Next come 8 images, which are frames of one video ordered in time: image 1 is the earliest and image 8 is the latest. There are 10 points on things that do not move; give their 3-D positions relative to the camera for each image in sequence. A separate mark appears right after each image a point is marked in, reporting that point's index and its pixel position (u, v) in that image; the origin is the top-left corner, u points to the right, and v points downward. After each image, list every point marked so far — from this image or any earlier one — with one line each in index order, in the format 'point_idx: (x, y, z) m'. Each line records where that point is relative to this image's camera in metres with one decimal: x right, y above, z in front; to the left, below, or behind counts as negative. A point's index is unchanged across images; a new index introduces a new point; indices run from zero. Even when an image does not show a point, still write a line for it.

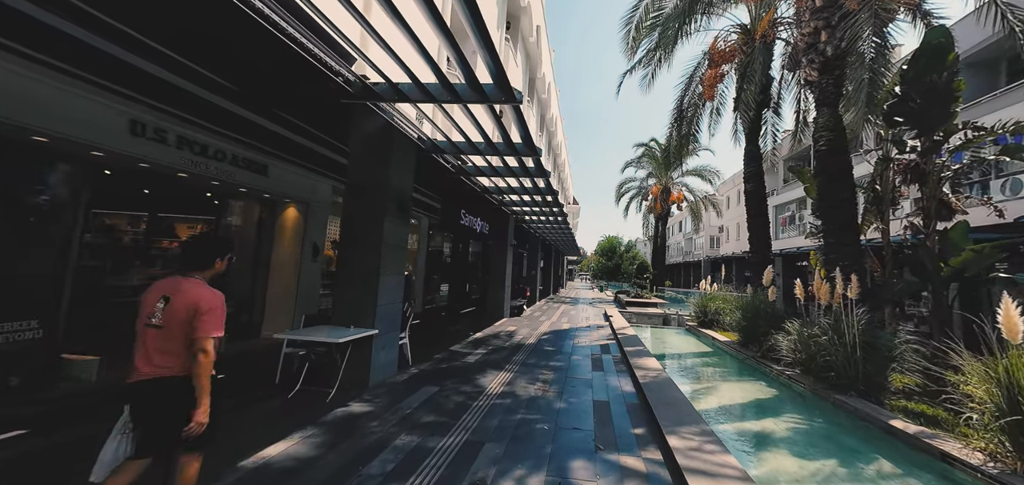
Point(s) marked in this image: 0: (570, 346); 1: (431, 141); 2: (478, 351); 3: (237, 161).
0: (+1.1, -2.0, +7.0) m
1: (-1.1, +1.4, +5.1) m
2: (-0.6, -1.8, +6.2) m
3: (-3.7, +1.1, +5.0) m
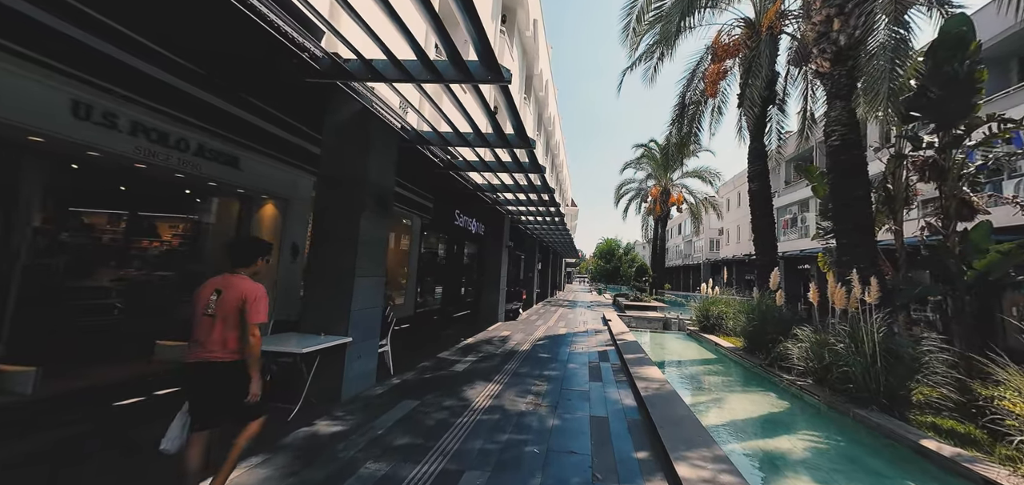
0: (+1.0, -2.0, +6.6) m
1: (-1.2, +1.4, +4.7) m
2: (-0.7, -1.8, +5.8) m
3: (-3.8, +1.1, +4.6) m
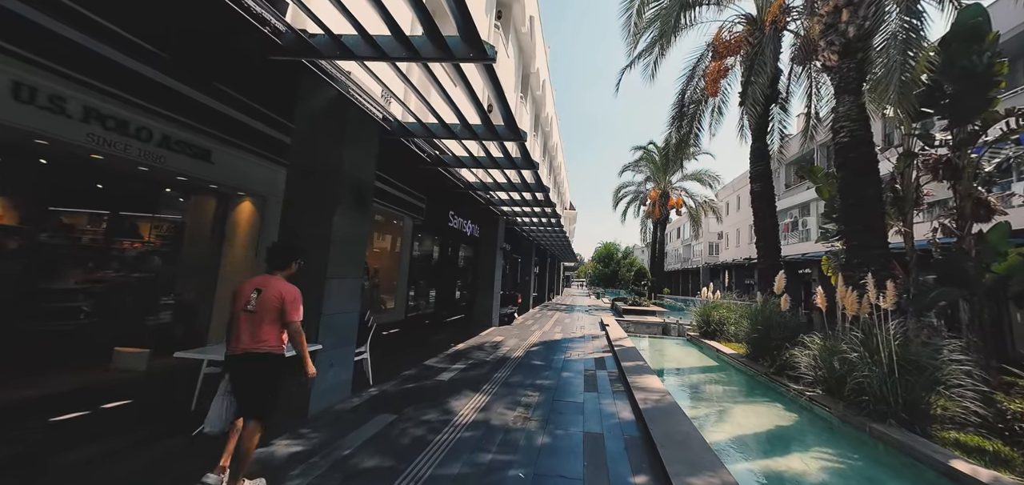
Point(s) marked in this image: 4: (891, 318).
0: (+0.8, -2.0, +6.2) m
1: (-1.3, +1.4, +4.4) m
2: (-0.8, -1.8, +5.5) m
3: (-3.9, +1.1, +4.3) m
4: (+4.7, -0.9, +4.6) m
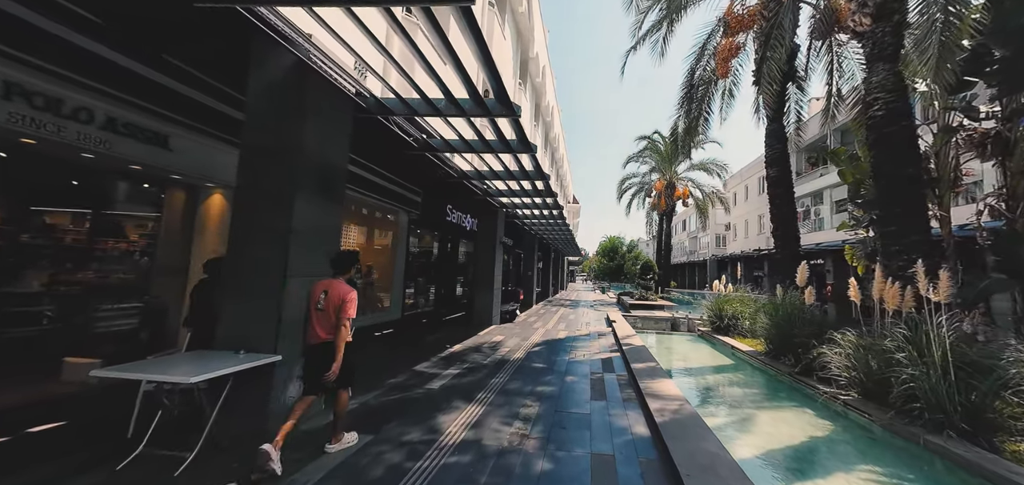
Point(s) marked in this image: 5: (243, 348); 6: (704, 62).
0: (+0.8, -1.9, +5.7) m
1: (-1.4, +1.5, +3.8) m
2: (-0.9, -1.7, +5.0) m
3: (-4.0, +1.2, +3.8) m
4: (+4.7, -0.8, +4.0) m
5: (-2.1, -0.8, +2.9) m
6: (+4.9, +4.6, +9.4) m
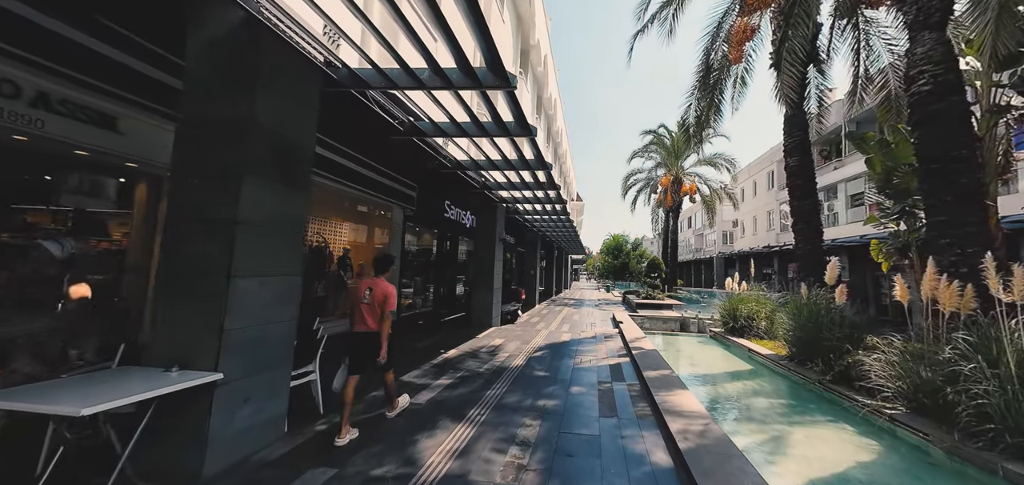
0: (+0.8, -1.8, +5.2) m
1: (-1.5, +1.6, +3.3) m
2: (-0.9, -1.7, +4.5) m
3: (-4.0, +1.2, +3.3) m
4: (+4.6, -0.7, +3.4) m
5: (-2.1, -0.8, +2.4) m
6: (+4.9, +4.7, +8.8) m
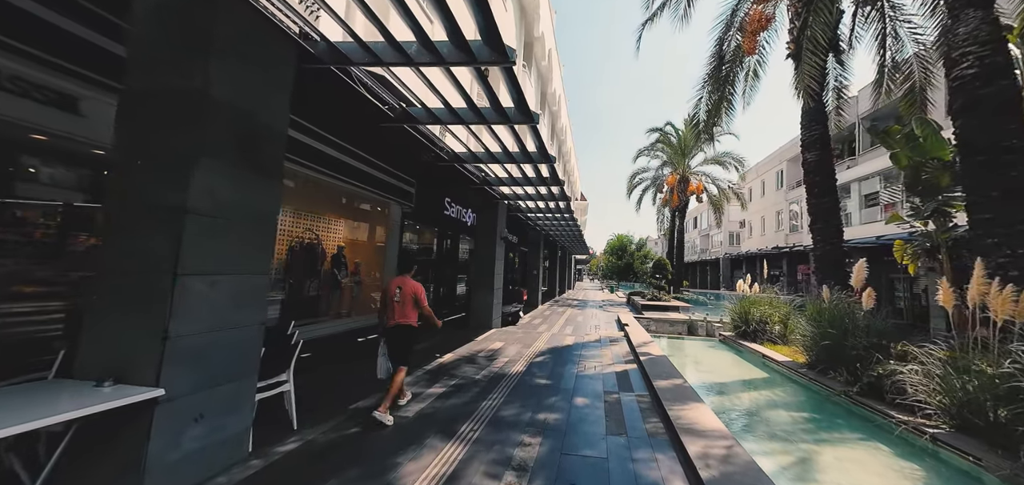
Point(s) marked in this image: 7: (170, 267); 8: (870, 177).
0: (+0.8, -1.8, +4.8) m
1: (-1.5, +1.6, +2.9) m
2: (-0.9, -1.6, +4.1) m
3: (-4.0, +1.3, +2.9) m
4: (+4.6, -0.7, +3.0) m
5: (-2.2, -0.7, +2.0) m
6: (+5.0, +4.7, +8.4) m
7: (-1.9, -0.1, +2.0) m
8: (+14.3, +2.6, +14.7) m
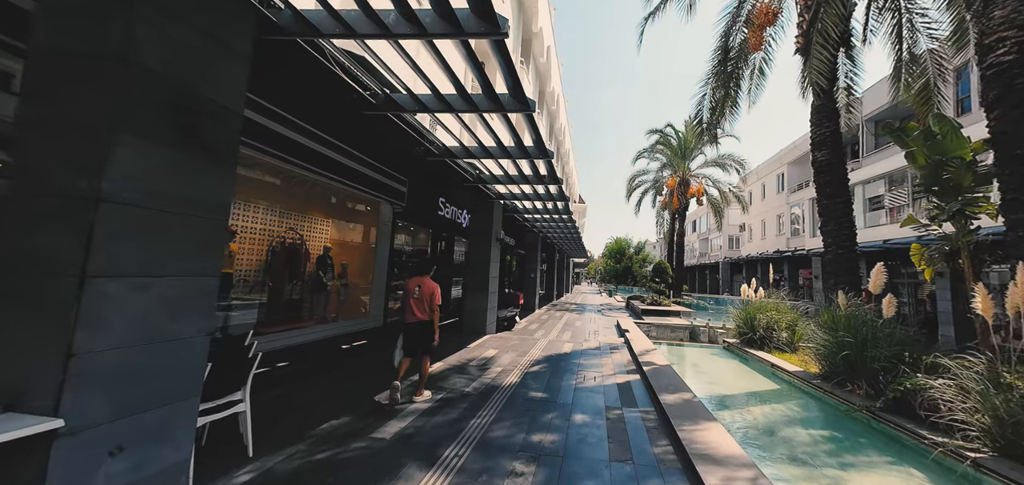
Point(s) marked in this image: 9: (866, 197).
0: (+0.7, -1.8, +4.4) m
1: (-1.5, +1.6, +2.6) m
2: (-1.0, -1.6, +3.7) m
3: (-4.1, +1.3, +2.6) m
4: (+4.5, -0.7, +2.7) m
5: (-2.2, -0.7, +1.6) m
6: (+4.9, +4.6, +8.1) m
7: (-1.9, -0.1, +1.7) m
8: (+14.2, +2.5, +14.4) m
9: (+14.5, +1.9, +15.0) m
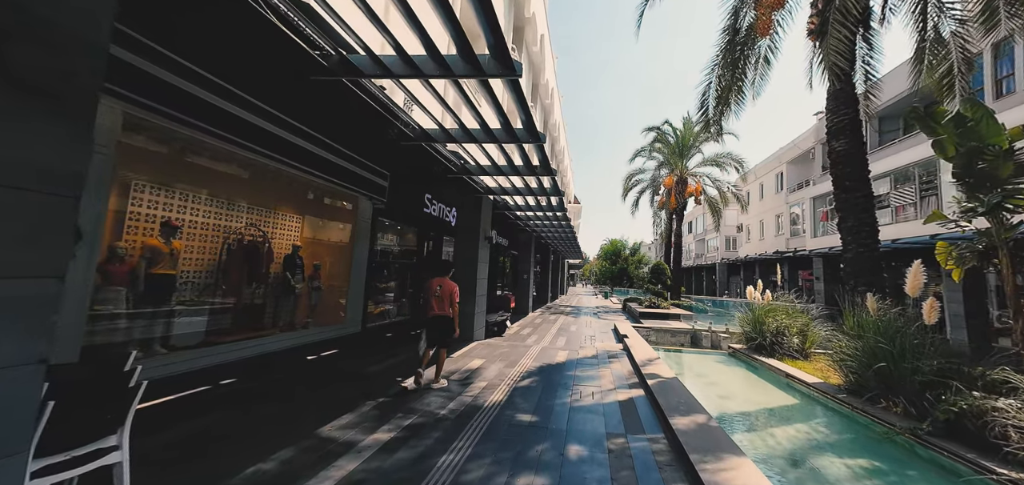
0: (+0.6, -1.7, +3.8) m
1: (-1.7, +1.7, +1.9) m
2: (-1.1, -1.6, +3.0) m
3: (-4.2, +1.4, +1.9) m
4: (+4.4, -0.6, +2.1) m
5: (-2.4, -0.6, +0.9) m
6: (+4.7, +4.6, +7.5) m
7: (-2.1, 0.0, +1.0) m
8: (+13.9, +2.4, +13.9) m
9: (+14.2, +1.9, +14.6) m
